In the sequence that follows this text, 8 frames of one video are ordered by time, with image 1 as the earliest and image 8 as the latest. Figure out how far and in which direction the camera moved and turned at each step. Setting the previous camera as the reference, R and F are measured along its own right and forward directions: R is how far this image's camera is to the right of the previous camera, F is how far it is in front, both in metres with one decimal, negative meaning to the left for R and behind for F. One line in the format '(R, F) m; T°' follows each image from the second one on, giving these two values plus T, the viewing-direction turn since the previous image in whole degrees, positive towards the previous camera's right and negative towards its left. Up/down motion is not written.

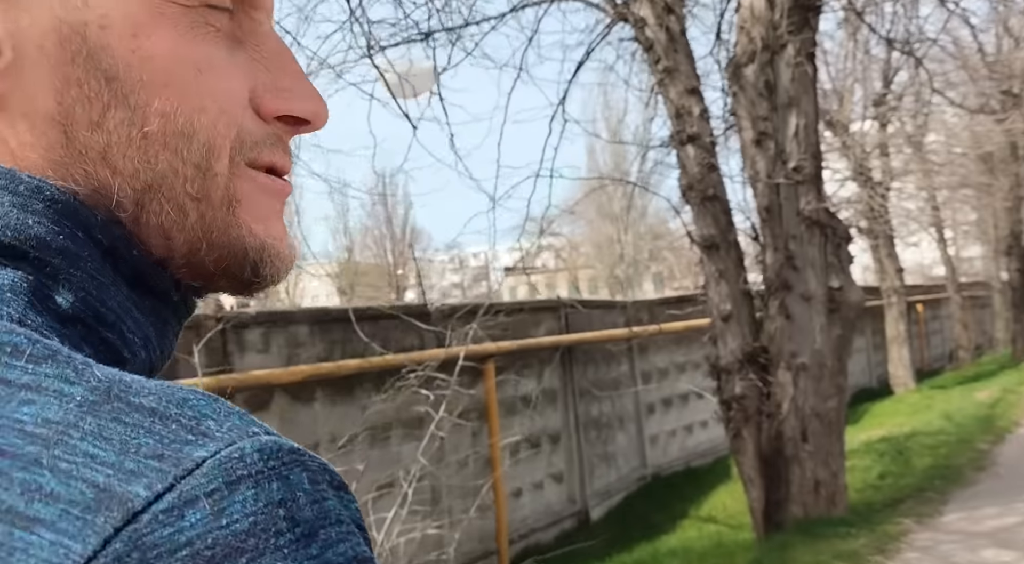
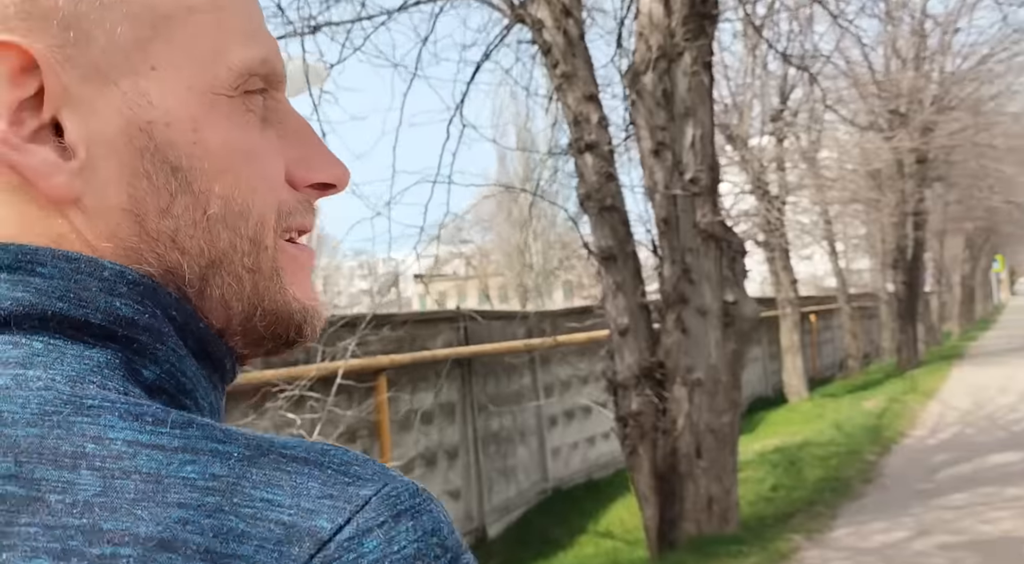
(0.0, +0.1) m; +6°
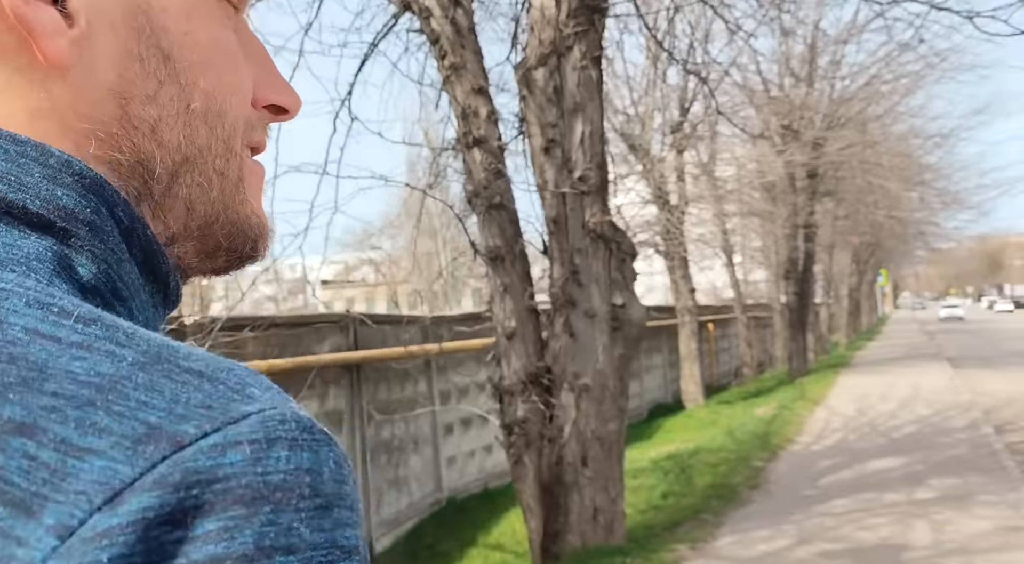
(+0.1, +0.2) m; +6°
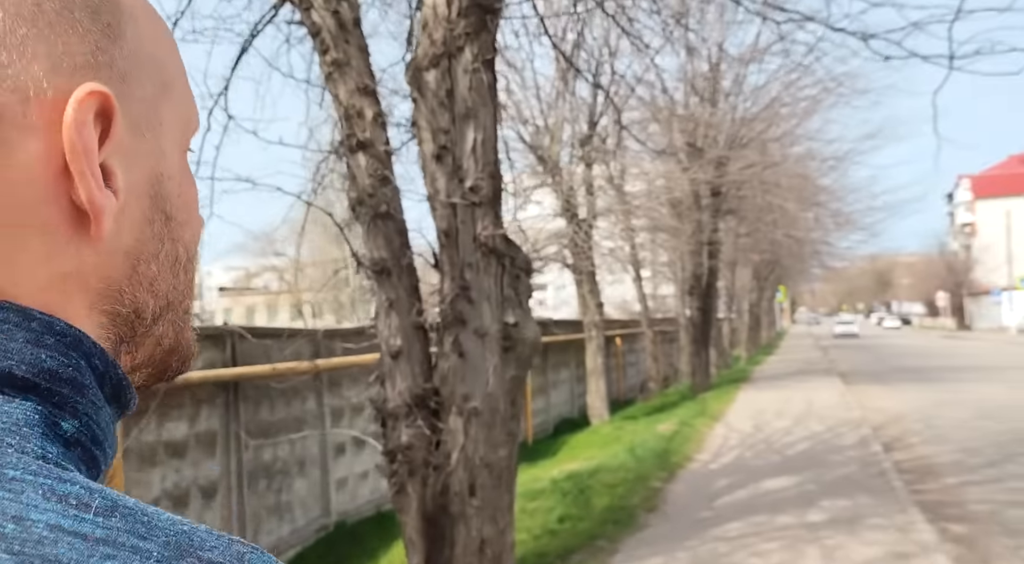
(+0.1, +0.3) m; +6°
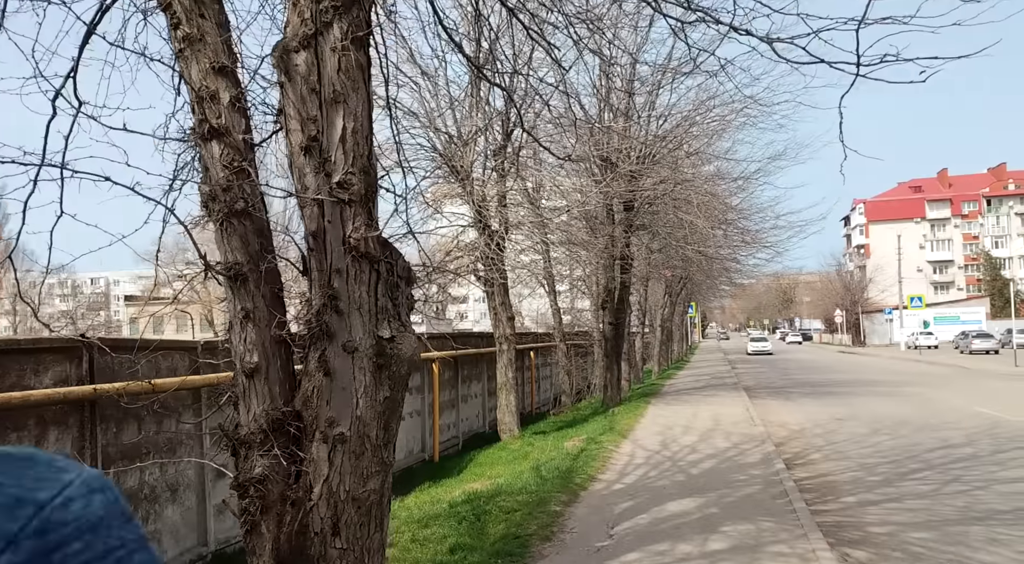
(+0.2, +0.4) m; +5°
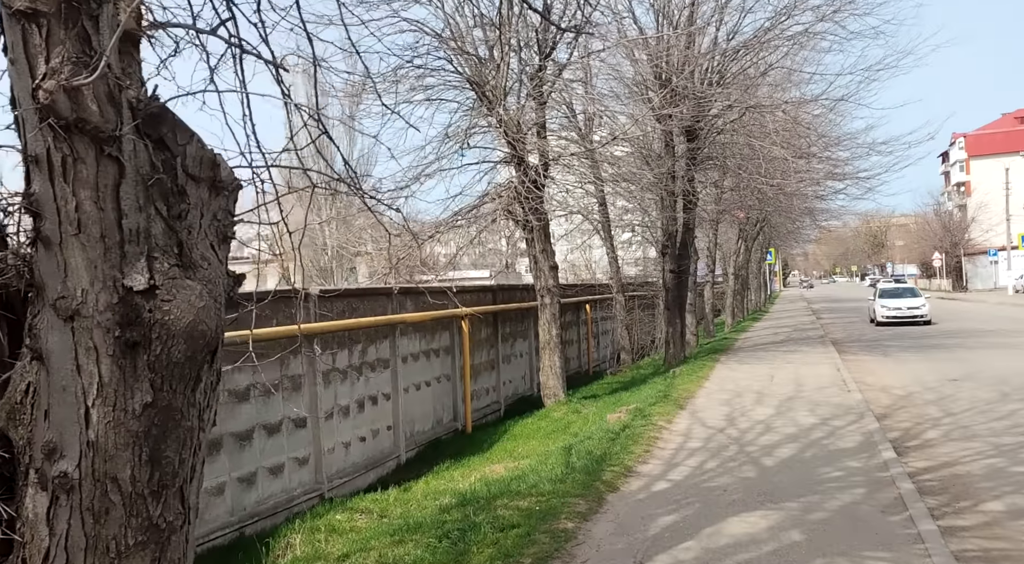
(+0.4, +1.8) m; -5°
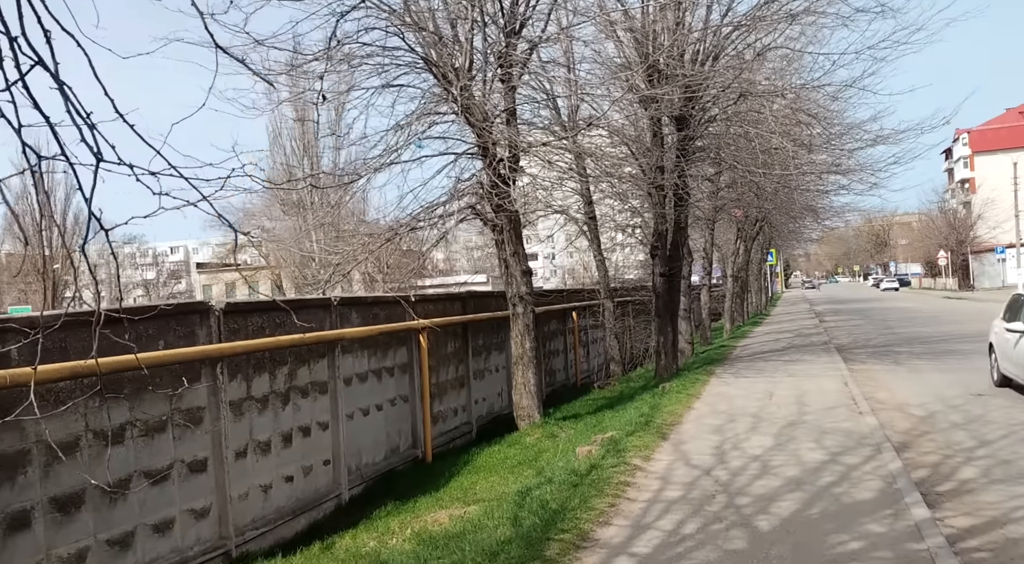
(+0.4, +1.3) m; 0°
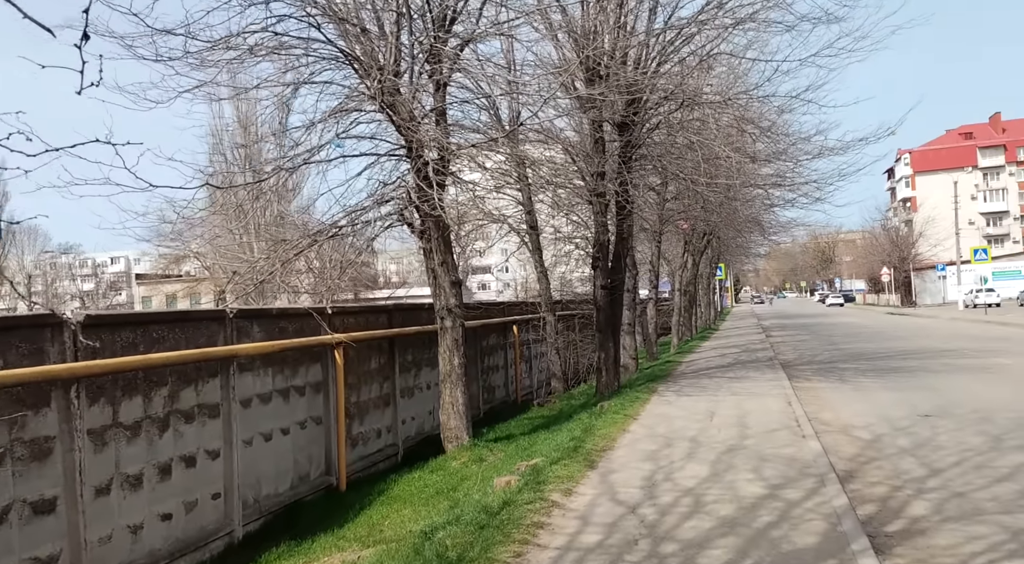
(+0.3, +0.7) m; +3°
